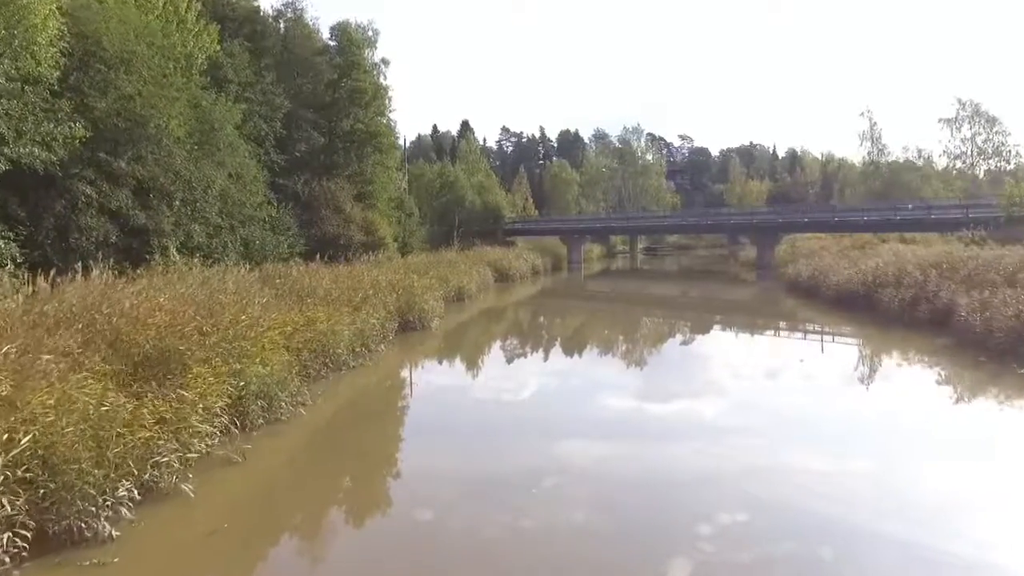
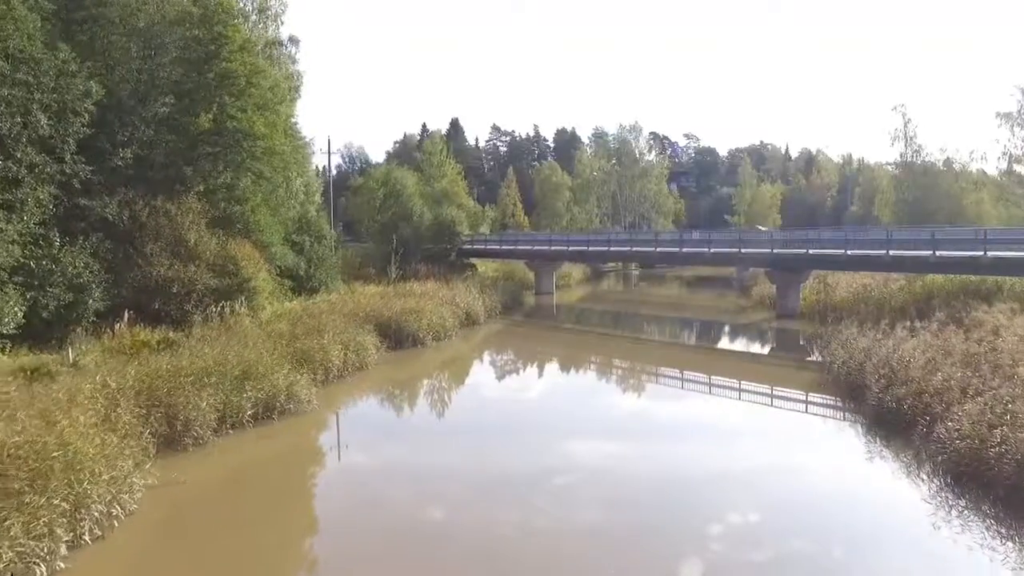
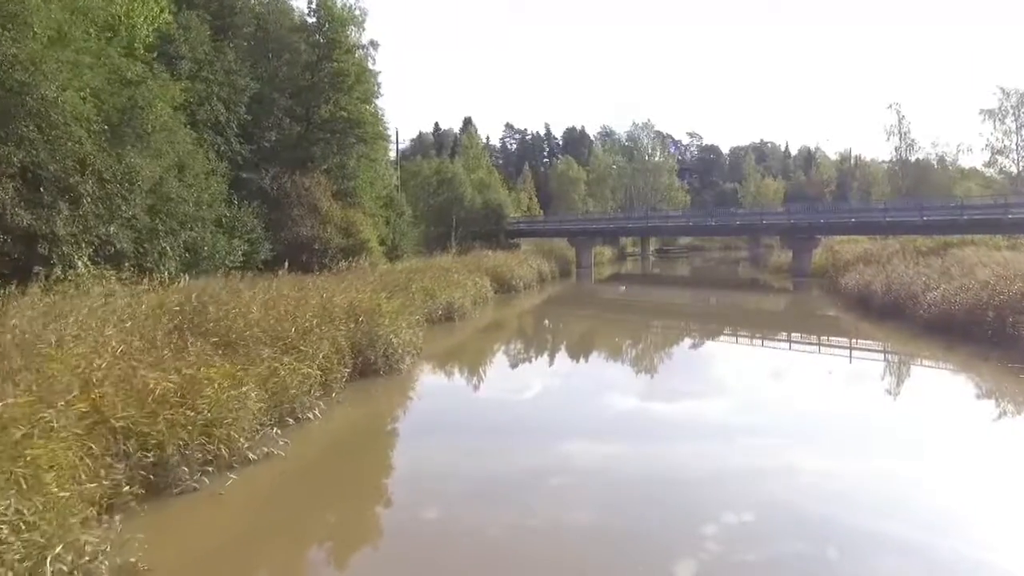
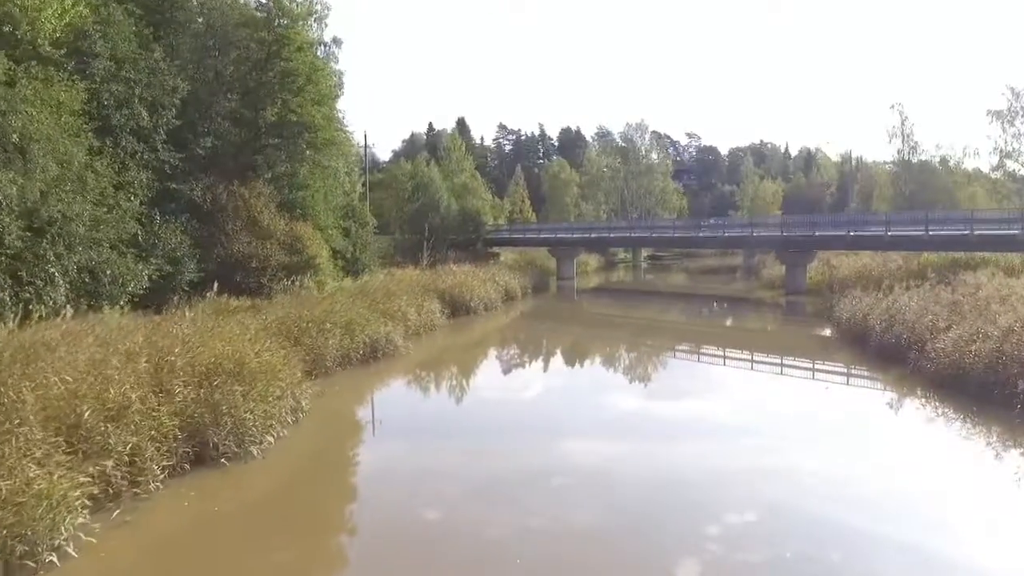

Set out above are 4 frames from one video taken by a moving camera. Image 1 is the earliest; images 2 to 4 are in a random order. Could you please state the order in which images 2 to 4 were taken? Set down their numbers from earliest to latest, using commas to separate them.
3, 4, 2
